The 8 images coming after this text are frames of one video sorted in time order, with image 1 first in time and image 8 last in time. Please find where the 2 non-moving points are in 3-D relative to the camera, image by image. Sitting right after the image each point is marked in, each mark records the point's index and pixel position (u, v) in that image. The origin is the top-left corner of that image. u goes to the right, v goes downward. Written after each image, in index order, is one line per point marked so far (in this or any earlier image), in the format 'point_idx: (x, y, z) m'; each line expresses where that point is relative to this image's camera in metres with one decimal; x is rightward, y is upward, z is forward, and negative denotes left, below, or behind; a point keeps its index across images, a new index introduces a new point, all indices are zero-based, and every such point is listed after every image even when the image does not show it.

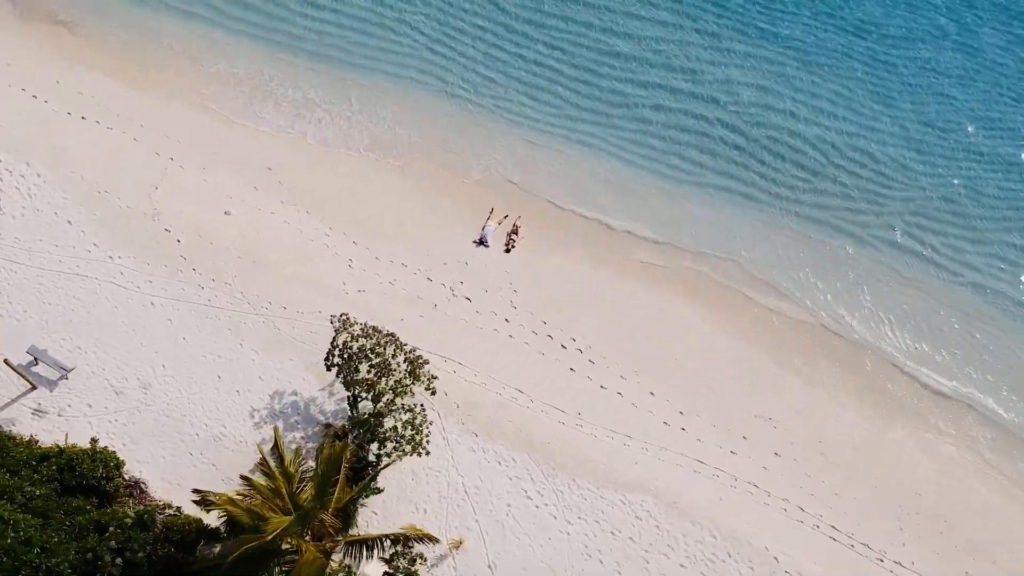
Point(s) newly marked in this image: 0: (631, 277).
0: (+2.4, +0.2, +19.4) m
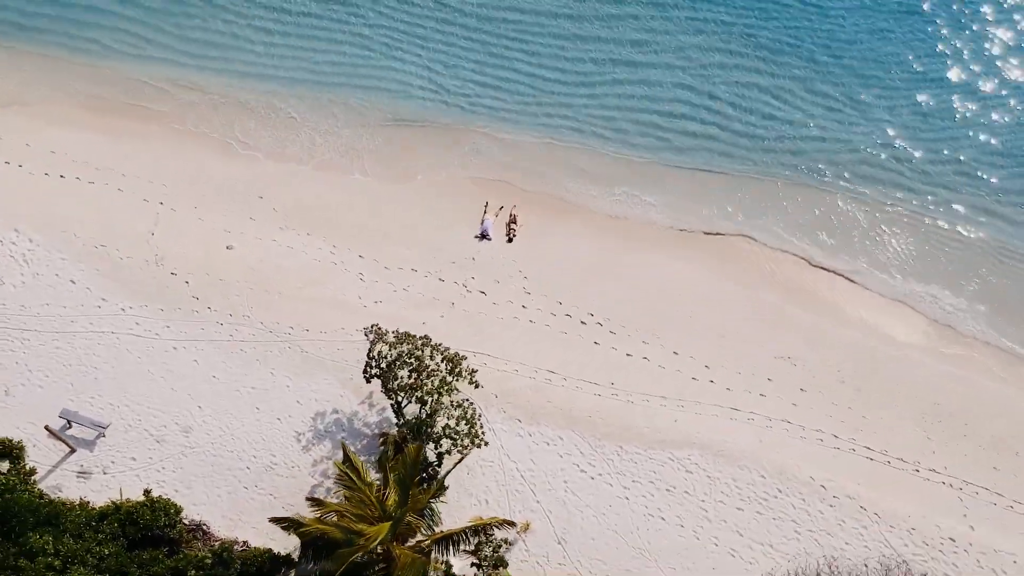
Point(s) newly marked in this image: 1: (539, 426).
0: (+2.4, +0.8, +20.0) m
1: (+0.5, -2.3, +16.9) m
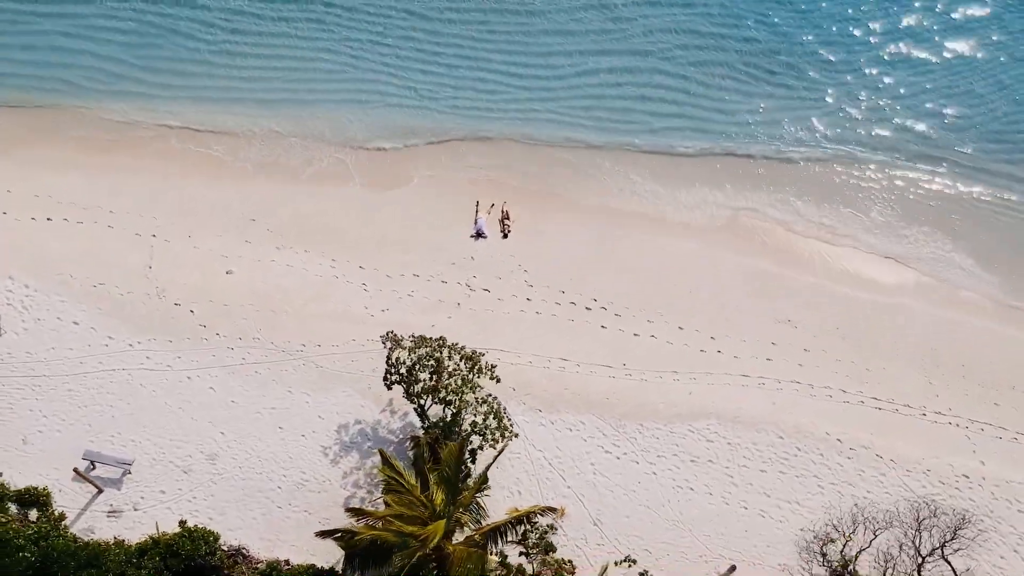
0: (+2.3, +1.2, +20.4) m
1: (+0.8, -2.2, +17.2) m
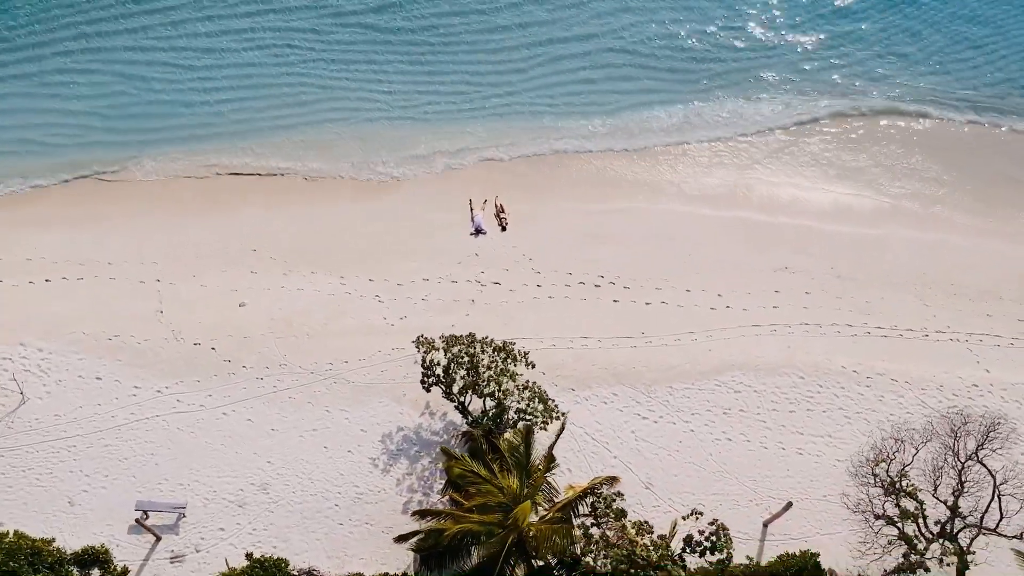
0: (+2.1, +1.7, +21.1) m
1: (+1.4, -1.8, +17.7) m
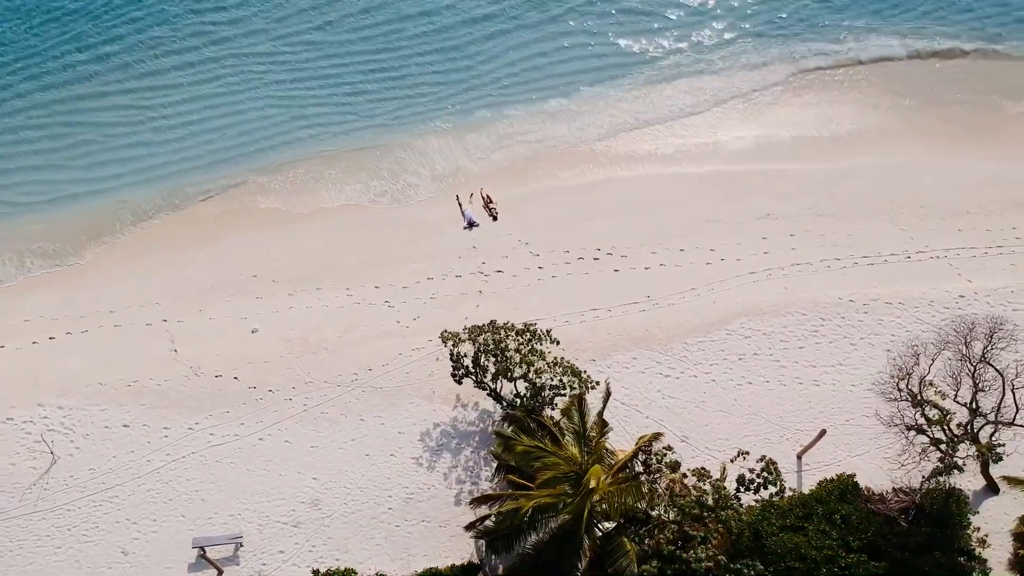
0: (+1.7, +2.3, +21.7) m
1: (+1.8, -1.3, +18.3) m
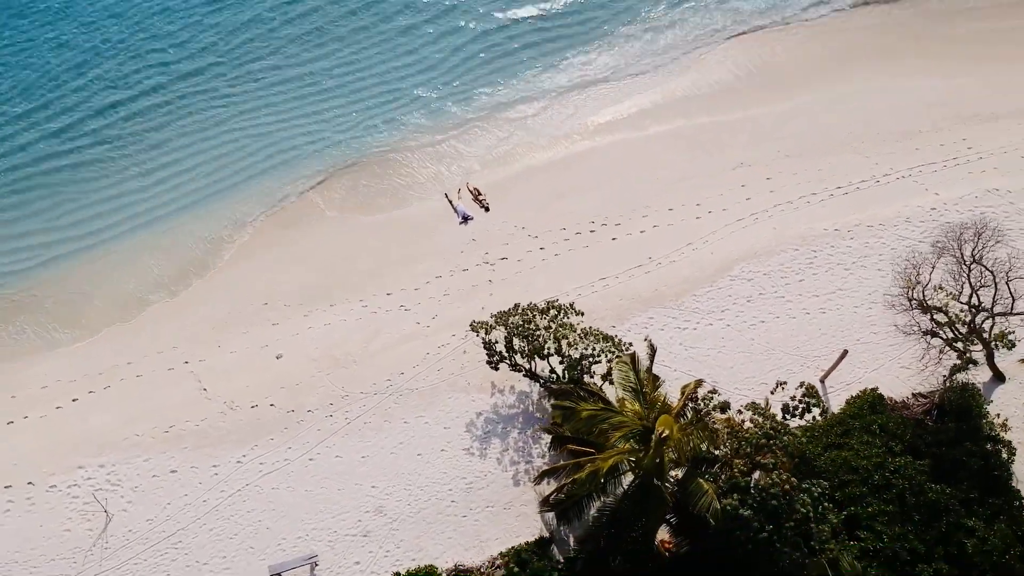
0: (+1.2, +2.8, +22.3) m
1: (+2.3, -0.6, +19.0) m
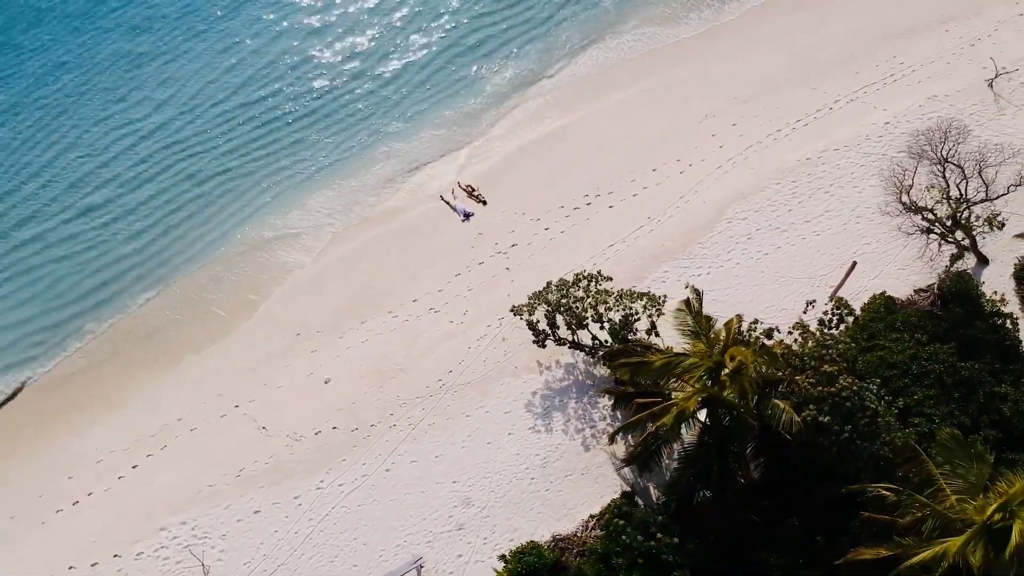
0: (+0.7, +3.3, +23.2) m
1: (+2.7, +0.2, +20.0) m
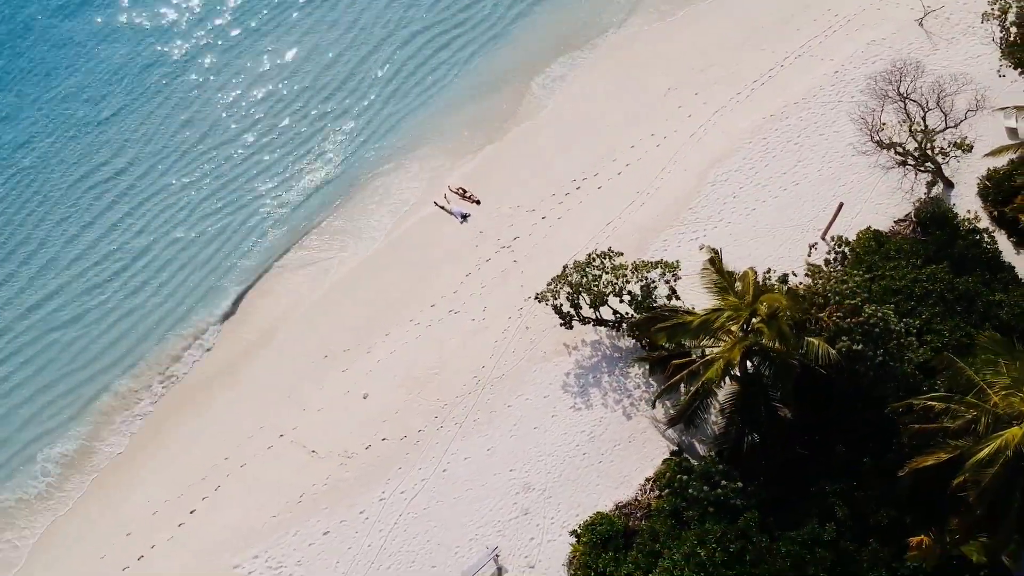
0: (+0.1, +3.5, +23.8) m
1: (+2.9, +0.8, +20.9) m
